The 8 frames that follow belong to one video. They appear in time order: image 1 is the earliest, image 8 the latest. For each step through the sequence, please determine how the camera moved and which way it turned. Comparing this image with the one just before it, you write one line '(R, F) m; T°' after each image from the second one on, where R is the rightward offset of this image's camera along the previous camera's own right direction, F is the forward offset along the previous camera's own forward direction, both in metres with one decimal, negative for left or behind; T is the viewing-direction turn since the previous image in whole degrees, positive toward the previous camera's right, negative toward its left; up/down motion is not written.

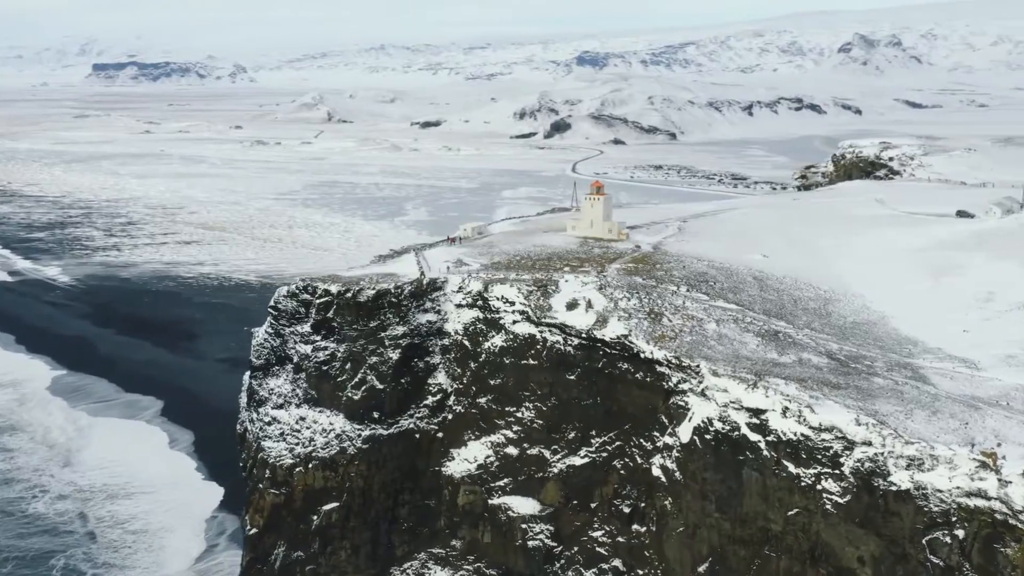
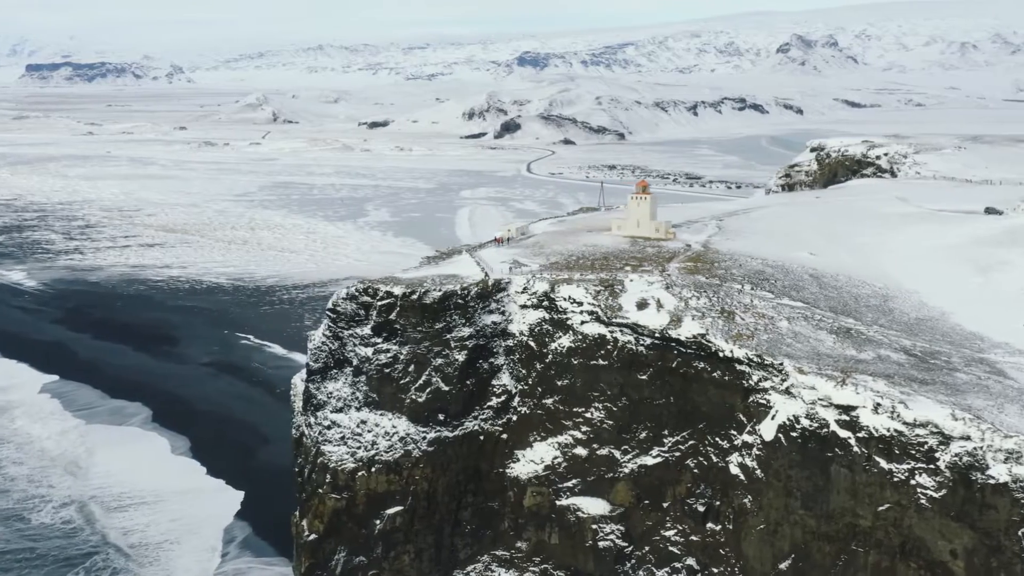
(-2.4, 0.0) m; +1°
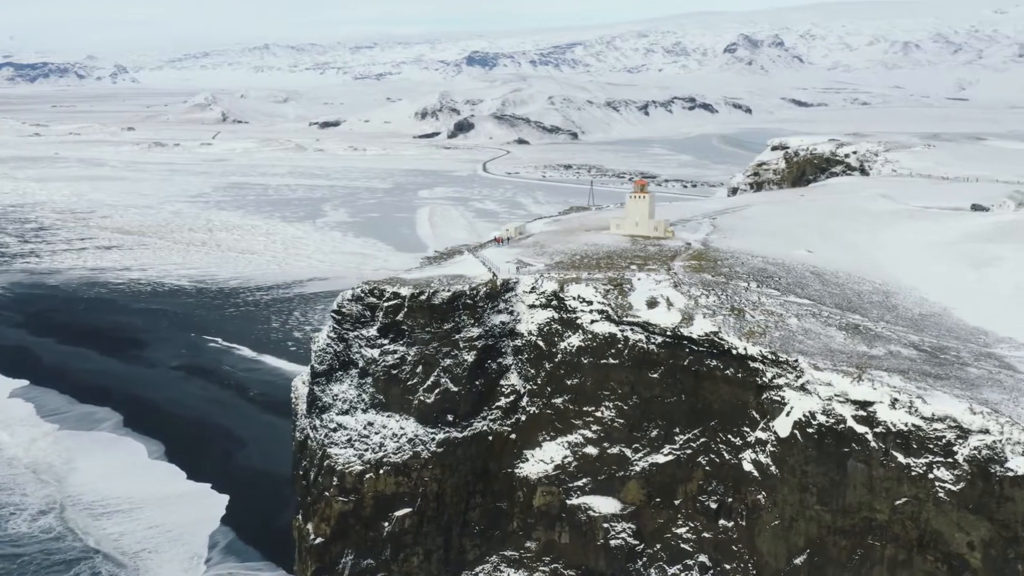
(-1.1, +0.1) m; +2°
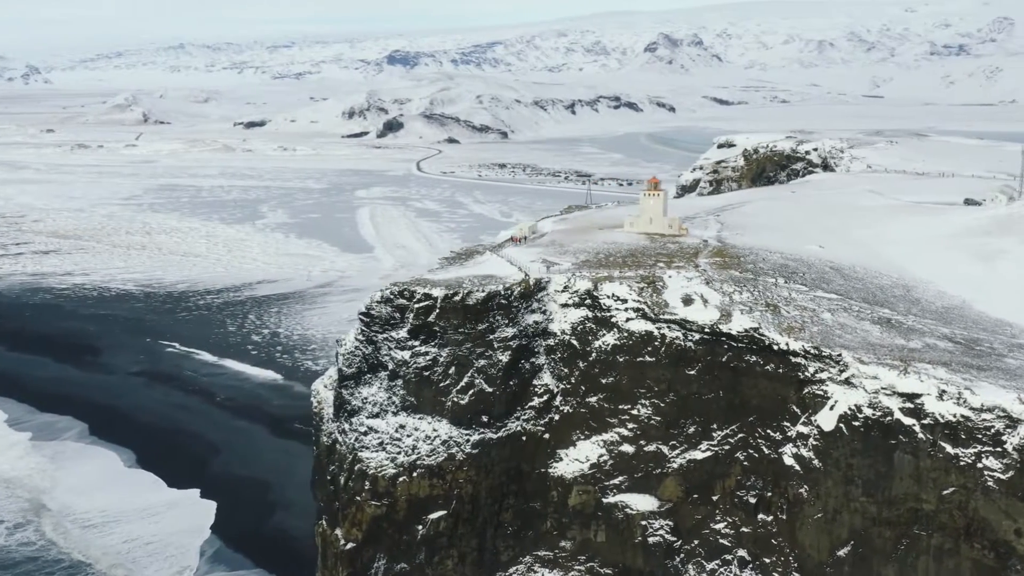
(-2.1, +0.1) m; +2°
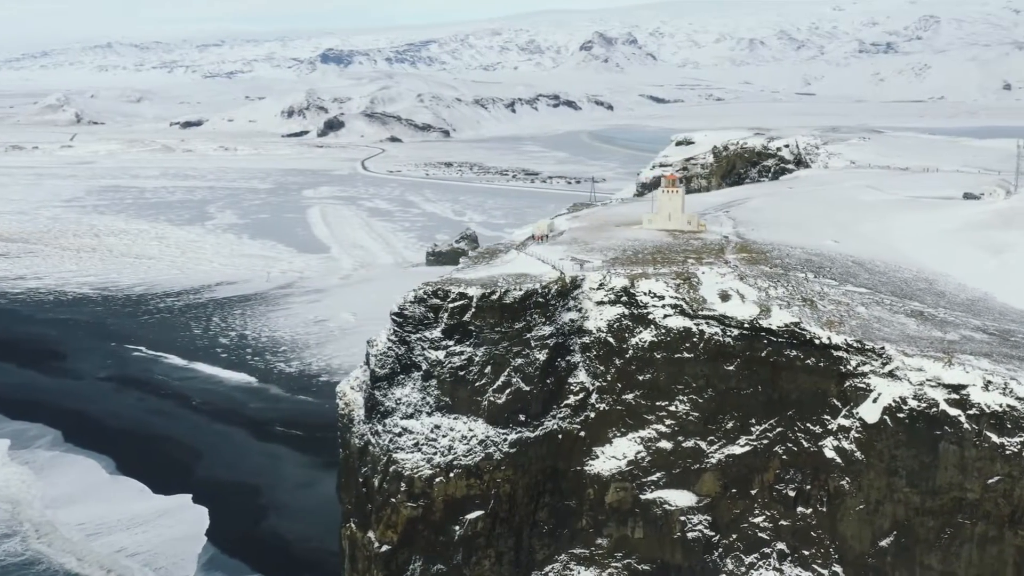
(-1.9, 0.0) m; +2°
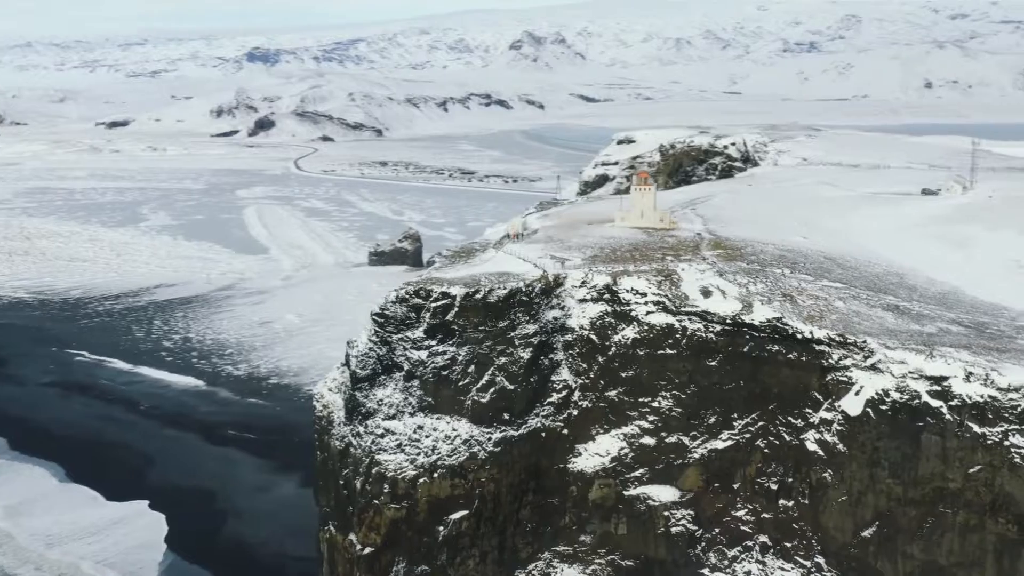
(-0.8, +0.3) m; +3°
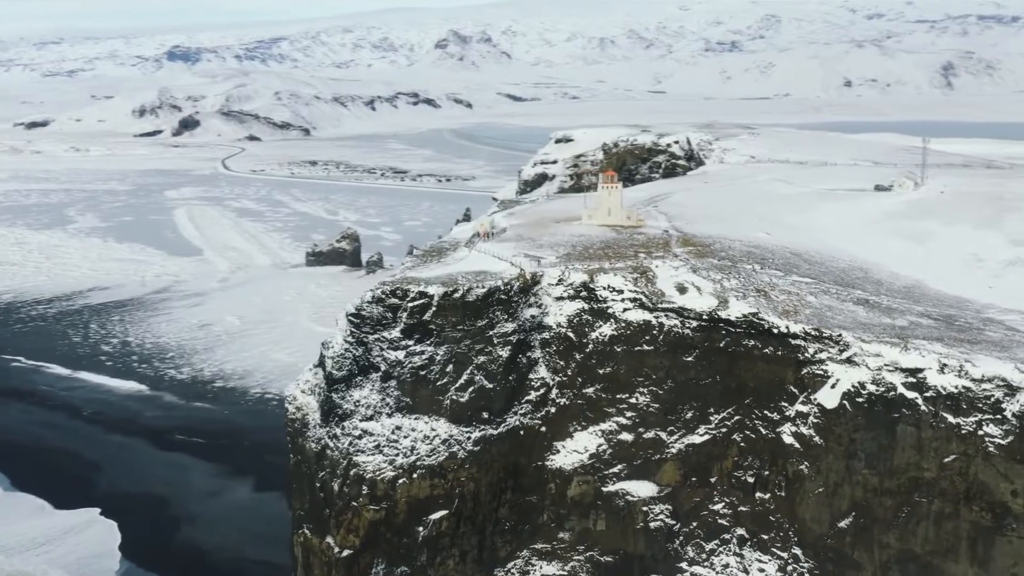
(-0.8, +0.3) m; +4°
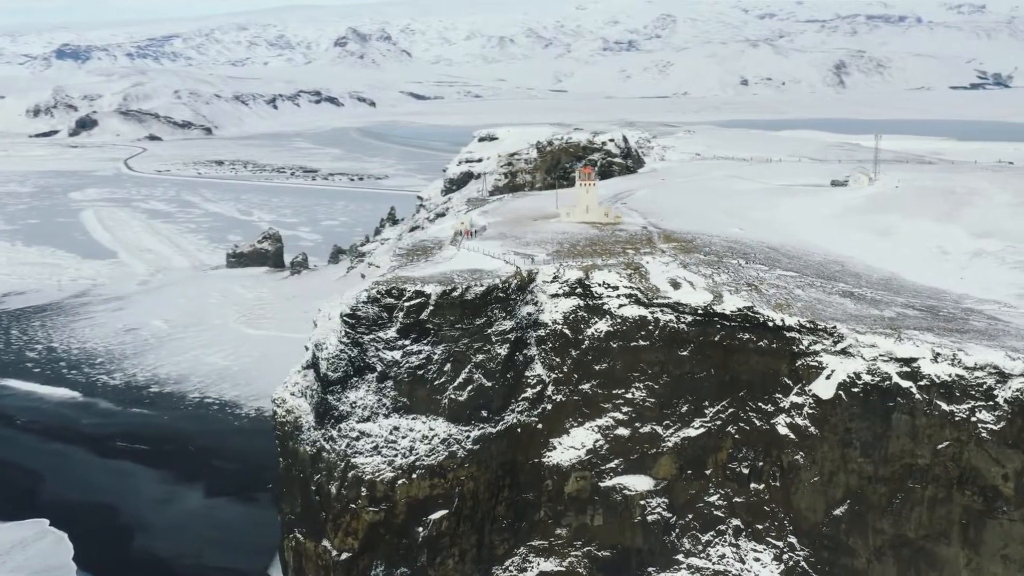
(-1.6, +0.3) m; +4°
